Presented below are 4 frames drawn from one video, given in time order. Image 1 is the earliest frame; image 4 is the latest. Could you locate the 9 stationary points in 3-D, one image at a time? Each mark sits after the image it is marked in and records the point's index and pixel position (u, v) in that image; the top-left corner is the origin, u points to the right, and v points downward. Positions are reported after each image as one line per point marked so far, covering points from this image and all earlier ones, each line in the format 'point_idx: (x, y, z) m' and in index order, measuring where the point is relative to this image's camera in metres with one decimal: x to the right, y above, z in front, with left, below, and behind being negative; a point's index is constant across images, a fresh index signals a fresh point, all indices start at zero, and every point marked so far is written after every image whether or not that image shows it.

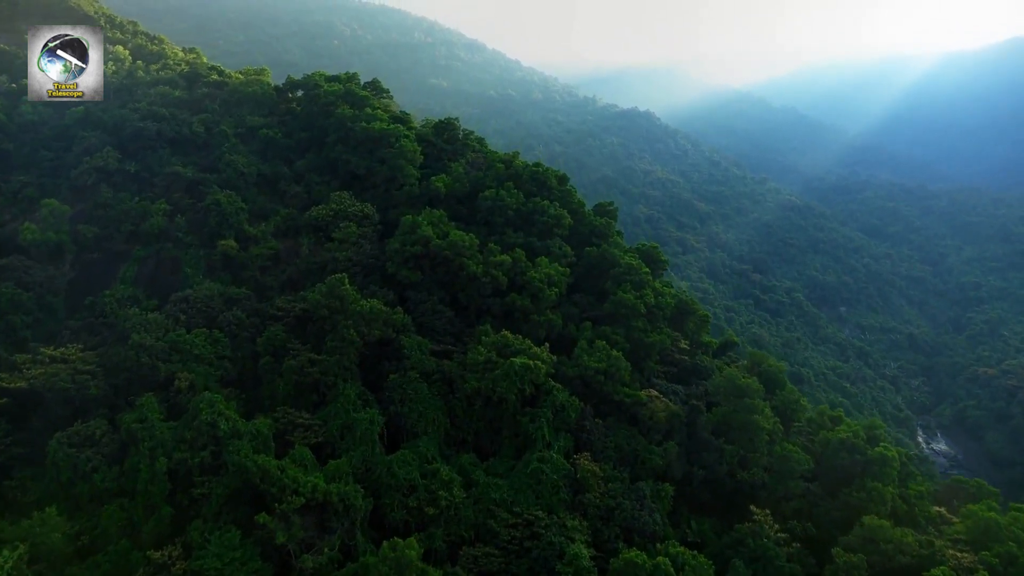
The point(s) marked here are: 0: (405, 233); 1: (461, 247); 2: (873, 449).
0: (-7.9, +4.0, +19.4) m
1: (-3.6, +2.9, +18.6) m
2: (+22.8, -10.1, +16.6) m
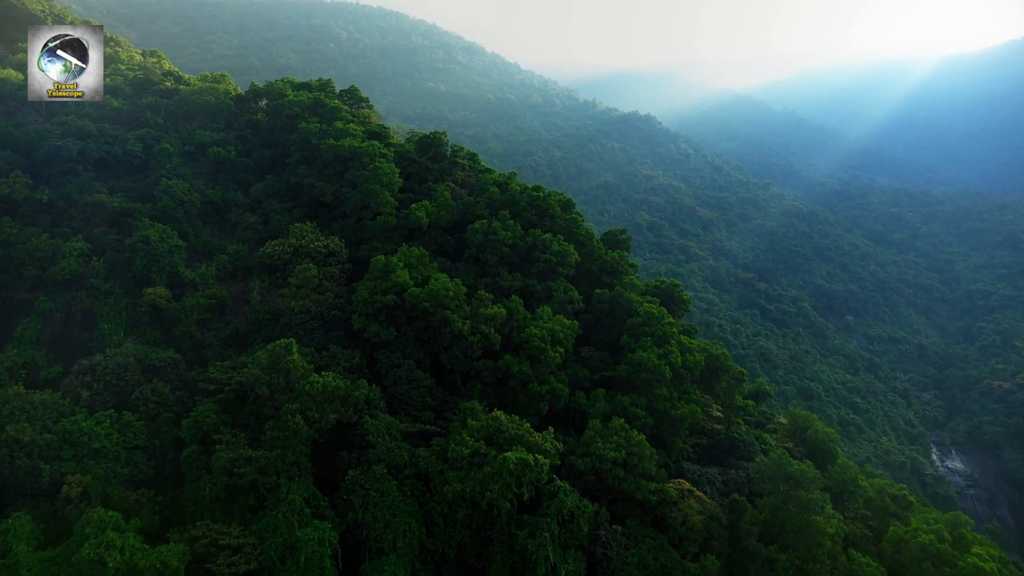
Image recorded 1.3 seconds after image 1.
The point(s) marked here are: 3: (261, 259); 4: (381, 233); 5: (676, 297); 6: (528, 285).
0: (-8.2, +0.6, +15.8) m
1: (-3.9, -0.5, +15.1) m
2: (+22.6, -13.5, +13.2) m
3: (-16.5, +1.9, +17.3) m
4: (-9.1, +3.8, +18.2) m
5: (+12.2, -0.6, +19.7) m
6: (+1.0, +0.2, +17.2) m
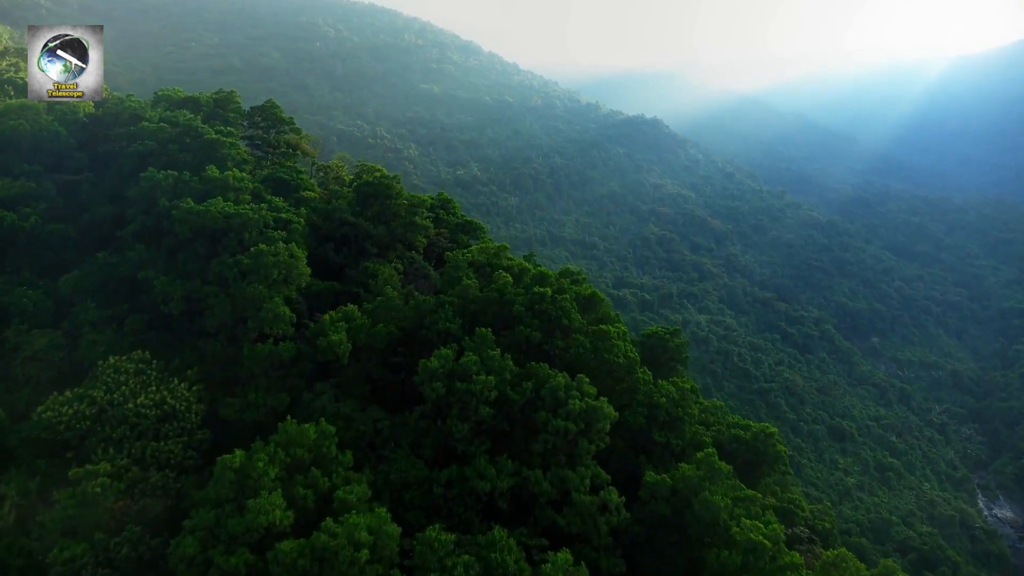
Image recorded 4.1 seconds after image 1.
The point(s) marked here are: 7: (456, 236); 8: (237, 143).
0: (-8.8, -6.4, +7.9) m
1: (-4.5, -7.6, +7.2) m
2: (+22.0, -20.5, +5.3) m
3: (-17.1, -5.1, +9.4) m
4: (-9.7, -3.2, +10.3) m
5: (+11.7, -7.7, +11.8) m
6: (+0.4, -6.8, +9.3) m
7: (-3.3, +3.2, +15.5) m
8: (-14.4, +7.7, +14.0) m
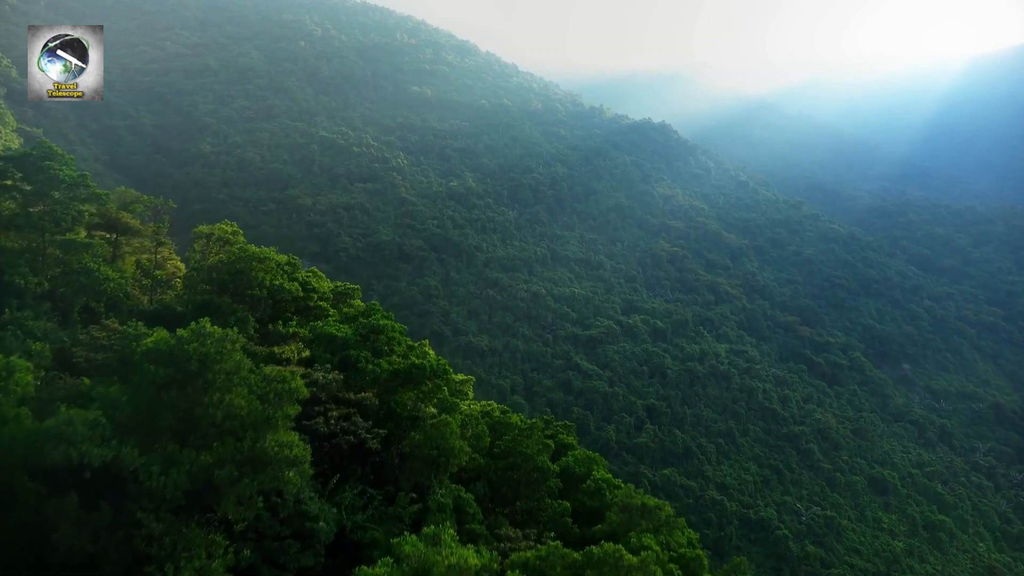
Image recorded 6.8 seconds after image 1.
0: (-9.3, -13.6, -0.1) m
1: (-5.0, -14.8, -0.9) m
2: (+21.5, -27.7, -2.7) m
3: (-17.6, -12.3, +1.3) m
4: (-10.2, -10.4, +2.3) m
5: (+11.2, -14.9, +3.8) m
6: (-0.1, -14.0, +1.2) m
7: (-3.8, -4.0, +7.4) m
8: (-14.9, +0.5, +6.0) m
